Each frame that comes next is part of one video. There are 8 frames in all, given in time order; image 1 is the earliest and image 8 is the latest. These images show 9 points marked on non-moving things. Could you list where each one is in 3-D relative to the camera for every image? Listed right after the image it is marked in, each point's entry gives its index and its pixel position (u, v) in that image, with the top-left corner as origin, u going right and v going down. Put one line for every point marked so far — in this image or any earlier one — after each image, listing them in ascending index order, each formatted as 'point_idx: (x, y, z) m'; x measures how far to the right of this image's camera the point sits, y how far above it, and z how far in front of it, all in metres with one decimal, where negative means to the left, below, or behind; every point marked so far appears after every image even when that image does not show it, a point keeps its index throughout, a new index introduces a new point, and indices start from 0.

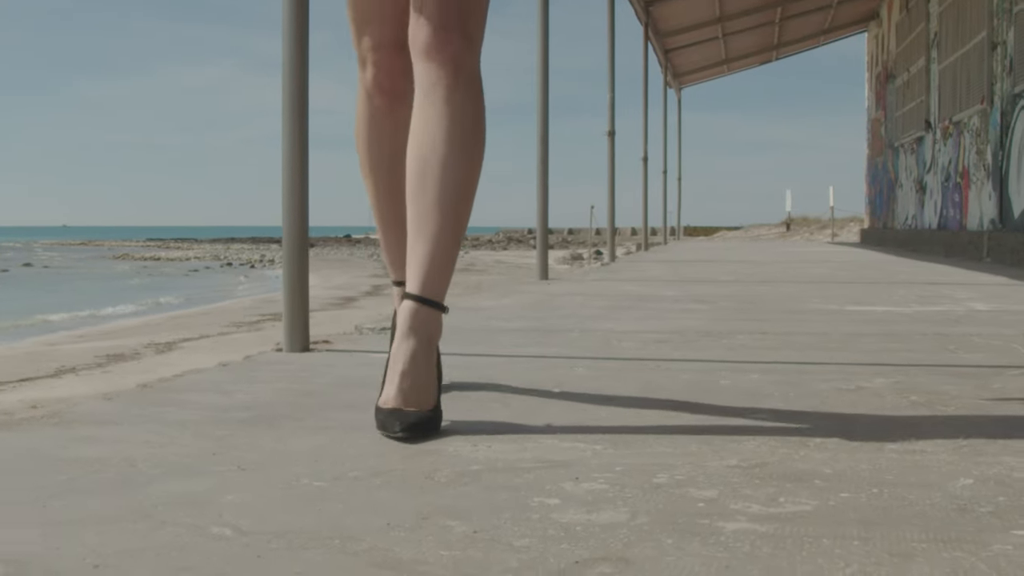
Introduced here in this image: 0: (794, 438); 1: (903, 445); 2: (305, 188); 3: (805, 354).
0: (+0.4, -0.2, +1.6) m
1: (+0.5, -0.2, +1.5) m
2: (-0.5, +0.2, +2.7) m
3: (+0.7, -0.2, +2.6) m
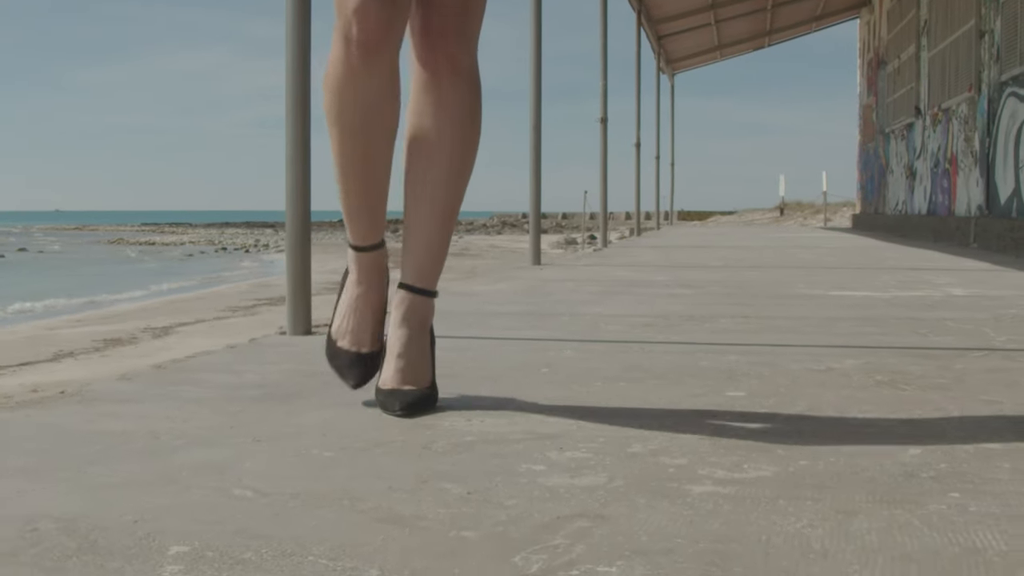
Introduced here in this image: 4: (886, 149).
0: (+0.4, -0.2, +1.7) m
1: (+0.5, -0.2, +1.6) m
2: (-0.5, +0.3, +2.8) m
3: (+0.7, -0.1, +2.7) m
4: (+5.3, +2.0, +15.4) m
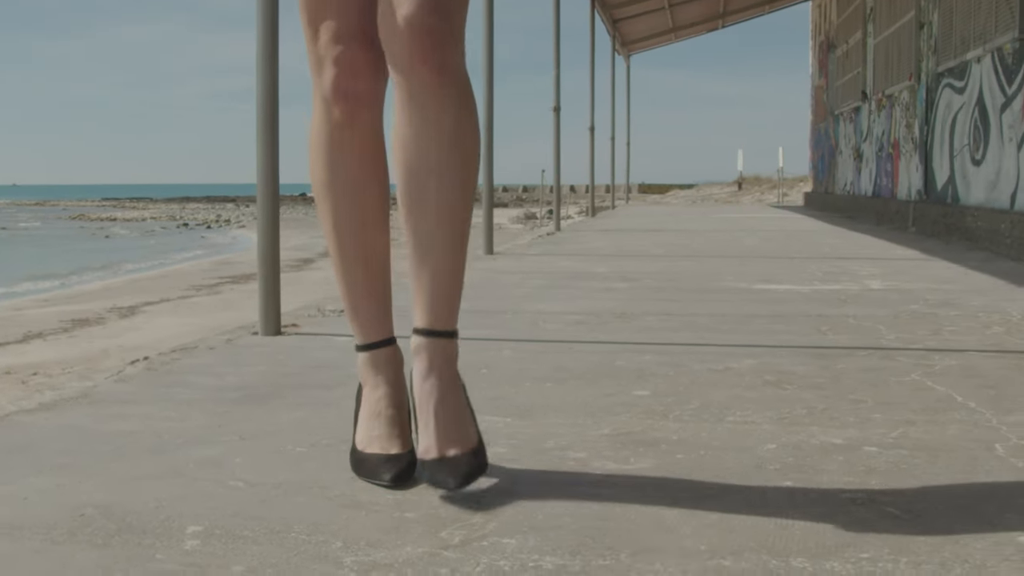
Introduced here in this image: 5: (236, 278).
0: (+0.3, -0.2, +2.0) m
1: (+0.4, -0.2, +2.0) m
2: (-0.7, +0.3, +3.1) m
3: (+0.5, -0.1, +3.0) m
4: (+4.7, +2.3, +15.9) m
5: (-3.6, +0.2, +14.3) m
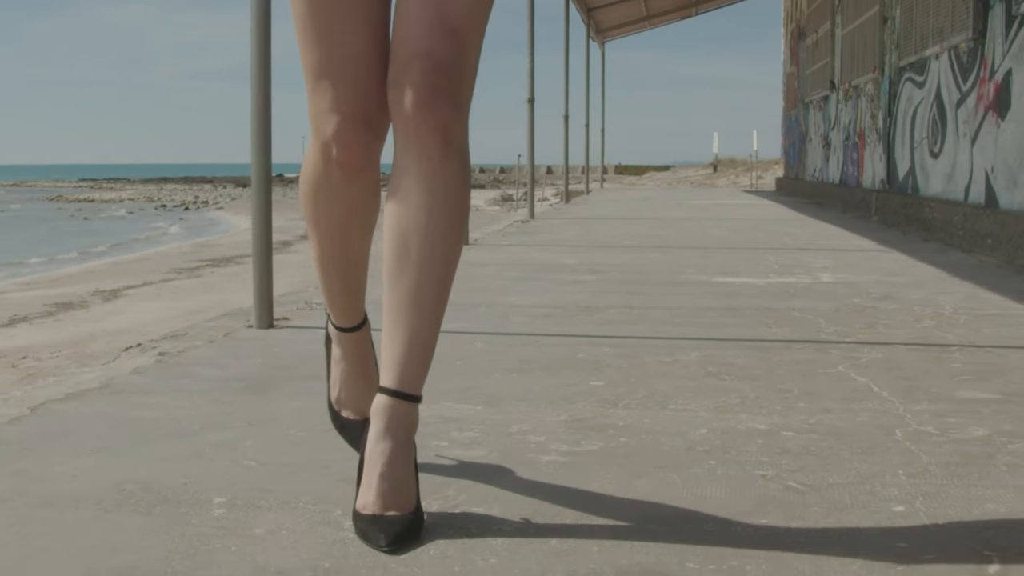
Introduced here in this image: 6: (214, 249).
0: (+0.2, -0.2, +2.3) m
1: (+0.3, -0.2, +2.3) m
2: (-0.7, +0.3, +3.4) m
3: (+0.4, -0.1, +3.3) m
4: (+4.3, +2.5, +16.2) m
5: (-3.9, +0.4, +14.6) m
6: (-4.5, +0.6, +16.5) m
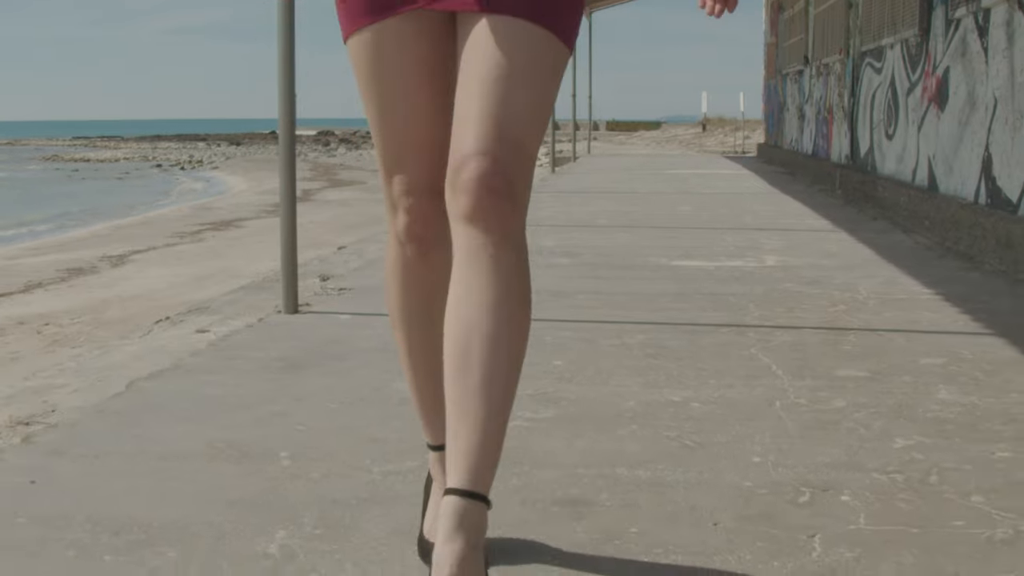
0: (+0.1, -0.2, +3.0) m
1: (+0.3, -0.3, +3.0) m
2: (-0.8, +0.3, +4.0) m
3: (+0.4, -0.1, +4.0) m
4: (+4.2, +3.1, +16.8) m
5: (-4.1, +0.9, +15.2) m
6: (-4.7, +1.2, +17.1) m
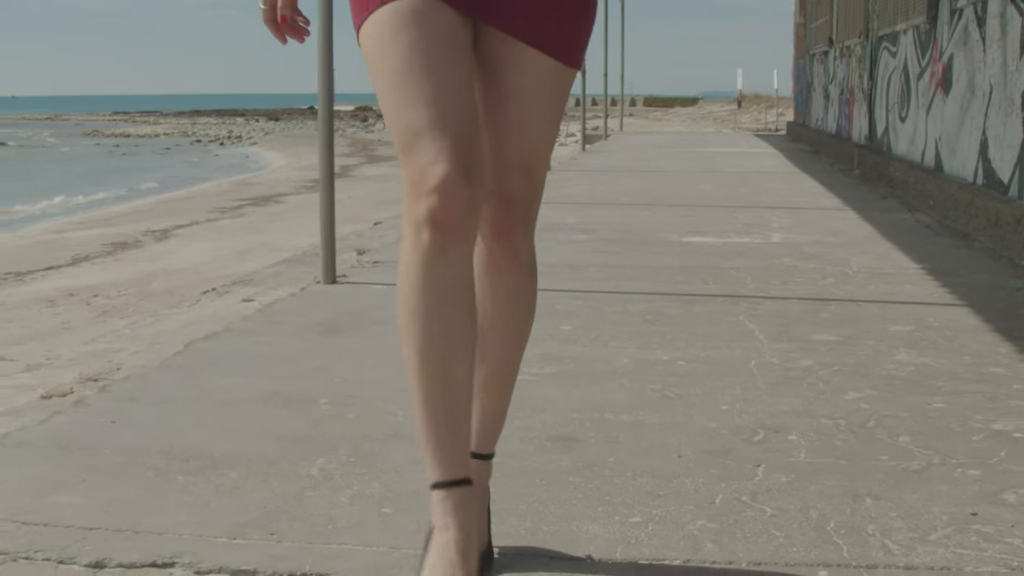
0: (+0.2, -0.2, +3.4) m
1: (+0.3, -0.2, +3.4) m
2: (-0.7, +0.4, +4.5) m
3: (+0.4, 0.0, +4.4) m
4: (+4.7, +3.4, +17.0) m
5: (-3.7, +1.3, +15.7) m
6: (-4.2, +1.6, +17.6) m
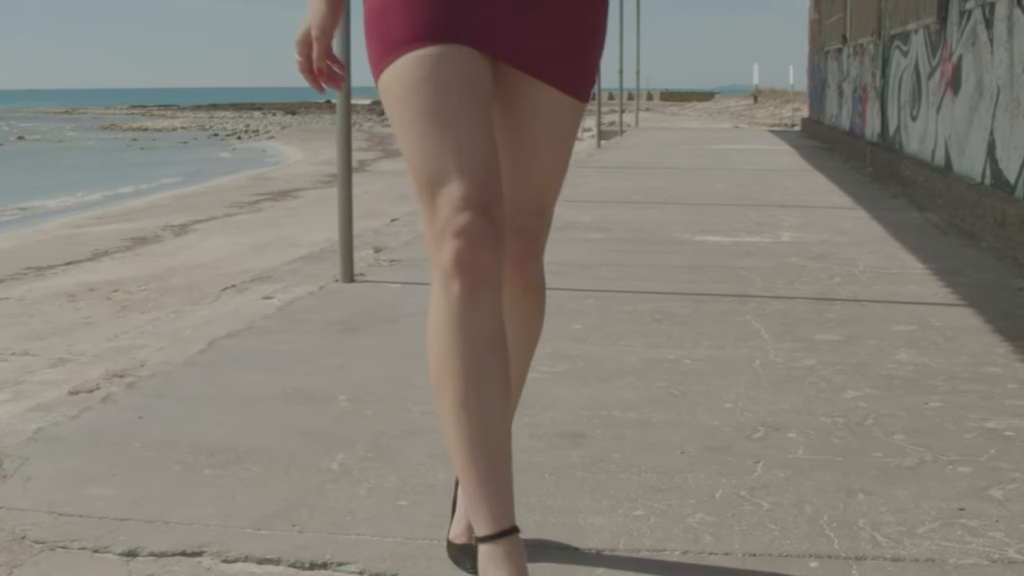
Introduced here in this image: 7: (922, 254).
0: (+0.2, -0.2, +3.6) m
1: (+0.4, -0.2, +3.5) m
2: (-0.7, +0.4, +4.6) m
3: (+0.5, 0.0, +4.5) m
4: (+4.9, +3.5, +17.0) m
5: (-3.5, +1.3, +15.9) m
6: (-3.9, +1.7, +17.8) m
7: (+2.0, +0.2, +5.3) m
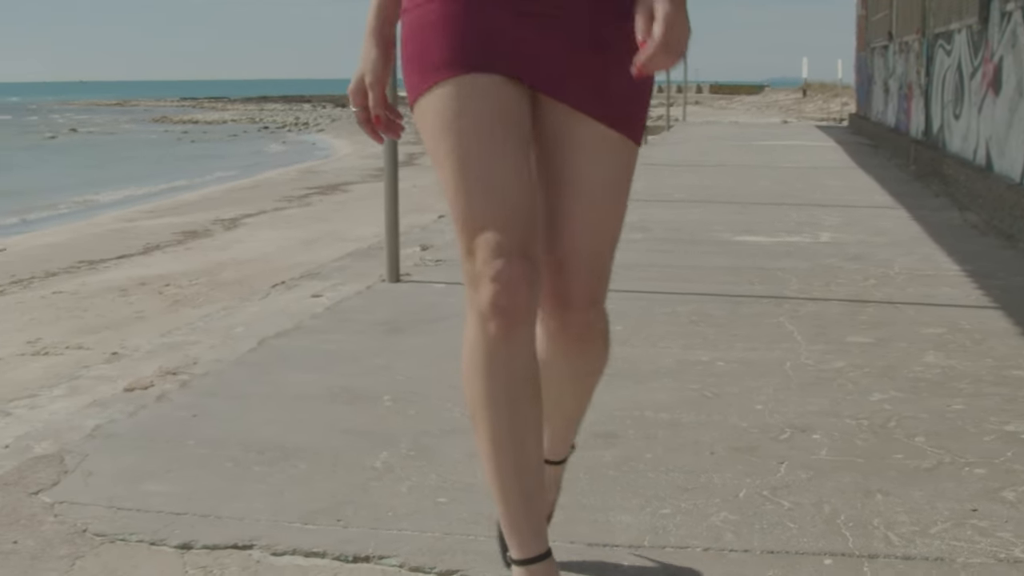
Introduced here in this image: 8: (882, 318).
0: (+0.3, -0.2, +3.7) m
1: (+0.5, -0.2, +3.6) m
2: (-0.5, +0.4, +4.7) m
3: (+0.6, 0.0, +4.7) m
4: (+5.6, +3.5, +16.9) m
5: (-2.8, +1.4, +16.1) m
6: (-3.2, +1.7, +18.0) m
7: (+2.2, +0.2, +5.3) m
8: (+1.3, -0.1, +4.0) m
